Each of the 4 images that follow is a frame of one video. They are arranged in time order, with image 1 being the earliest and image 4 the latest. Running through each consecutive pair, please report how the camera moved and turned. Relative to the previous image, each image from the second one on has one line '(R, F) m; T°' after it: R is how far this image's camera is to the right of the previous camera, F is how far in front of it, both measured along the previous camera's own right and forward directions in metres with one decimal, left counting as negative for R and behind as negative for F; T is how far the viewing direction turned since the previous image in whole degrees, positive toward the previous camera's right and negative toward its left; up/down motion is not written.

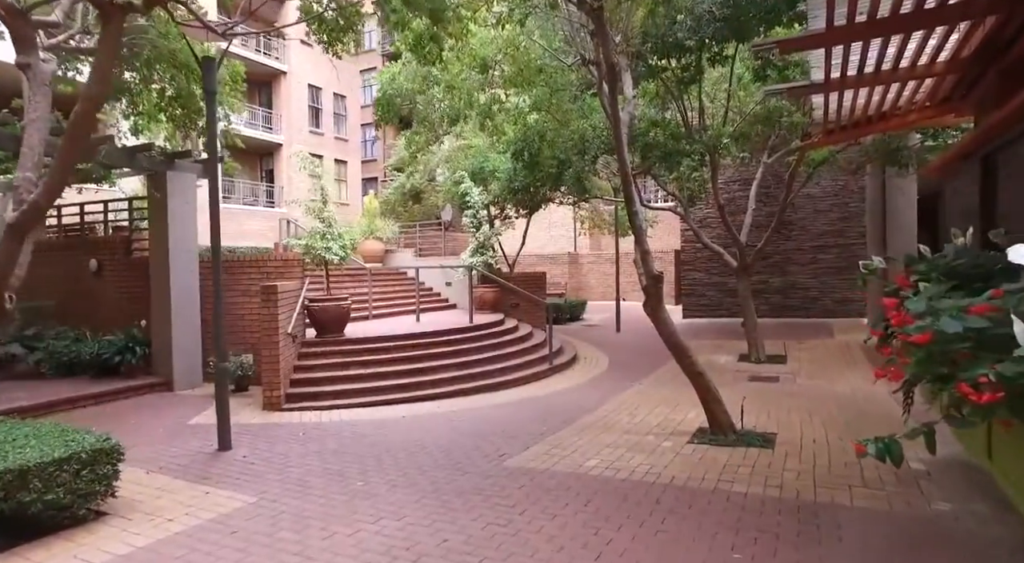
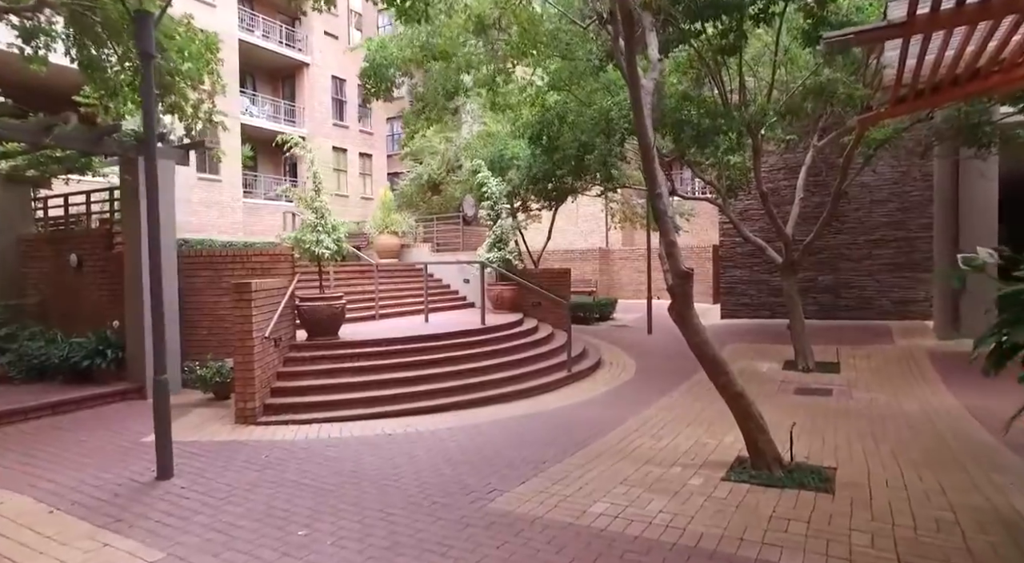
(+0.3, +1.1) m; -3°
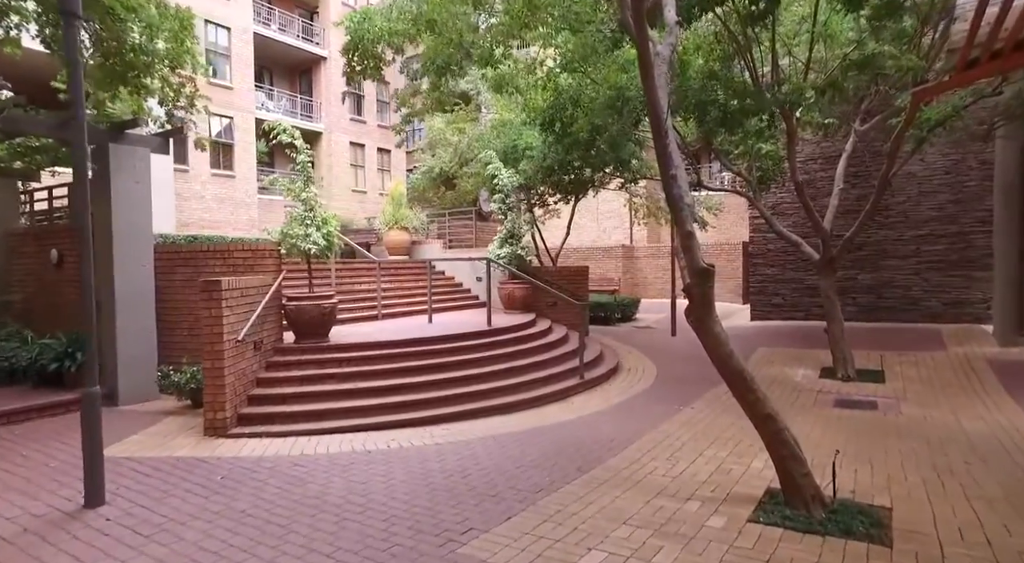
(+0.3, +0.8) m; -3°
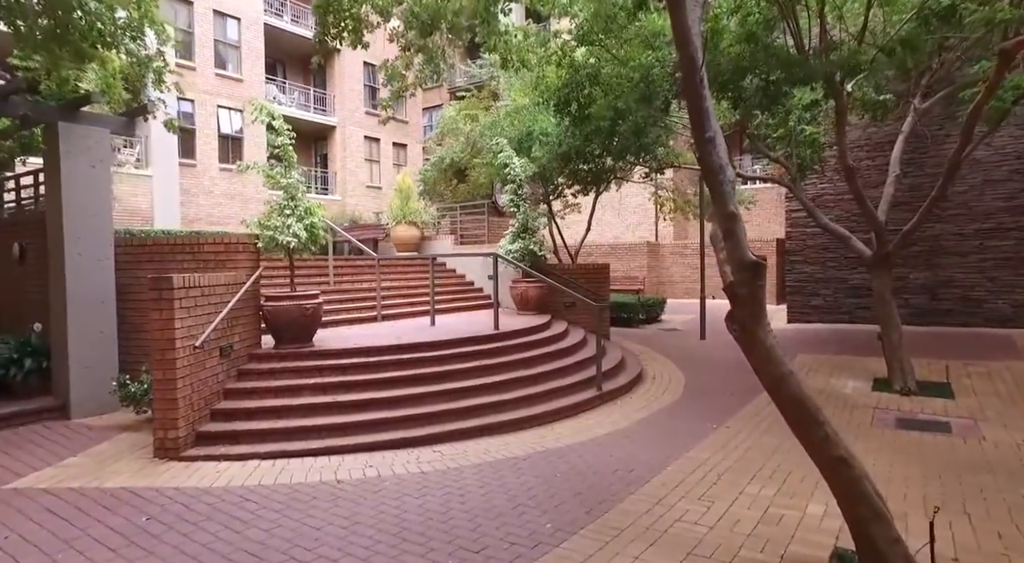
(+0.2, +1.0) m; -2°
